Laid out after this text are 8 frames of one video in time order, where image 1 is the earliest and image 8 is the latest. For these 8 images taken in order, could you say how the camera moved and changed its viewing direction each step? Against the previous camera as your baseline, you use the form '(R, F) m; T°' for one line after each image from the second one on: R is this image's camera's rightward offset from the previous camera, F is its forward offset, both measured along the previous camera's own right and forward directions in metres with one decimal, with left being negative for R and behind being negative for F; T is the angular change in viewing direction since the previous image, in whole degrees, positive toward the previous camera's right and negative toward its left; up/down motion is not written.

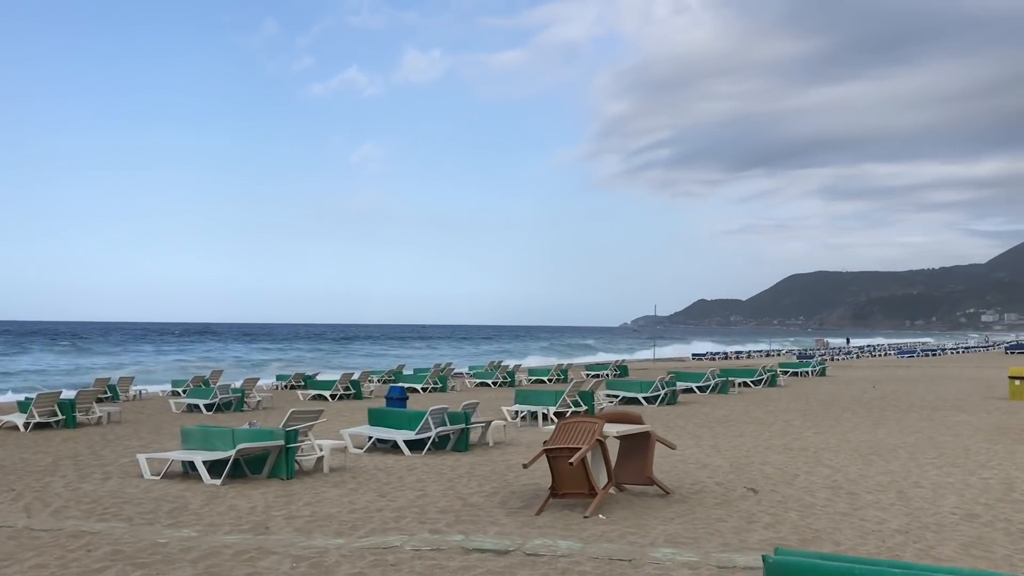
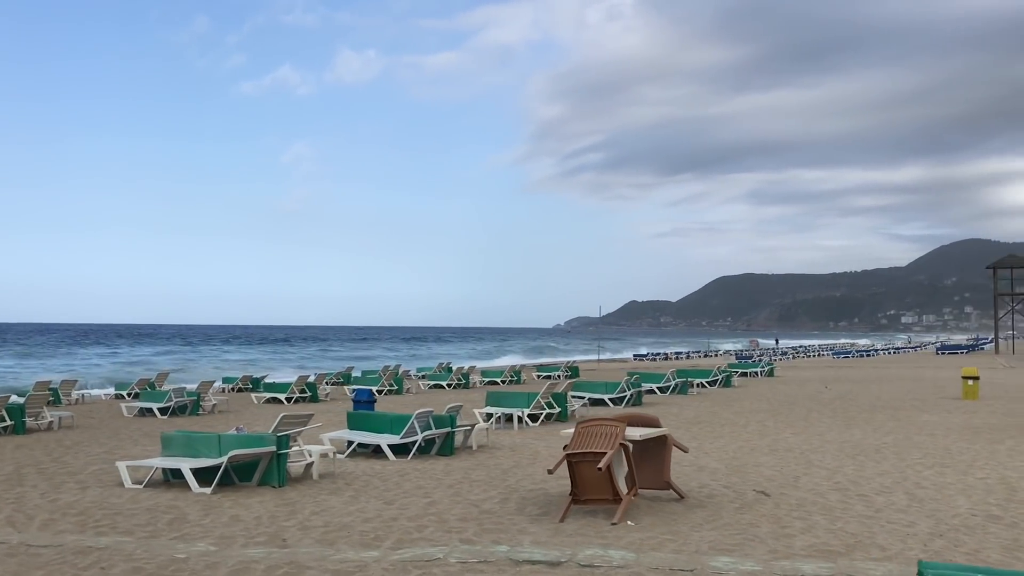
(-0.5, +0.2) m; +4°
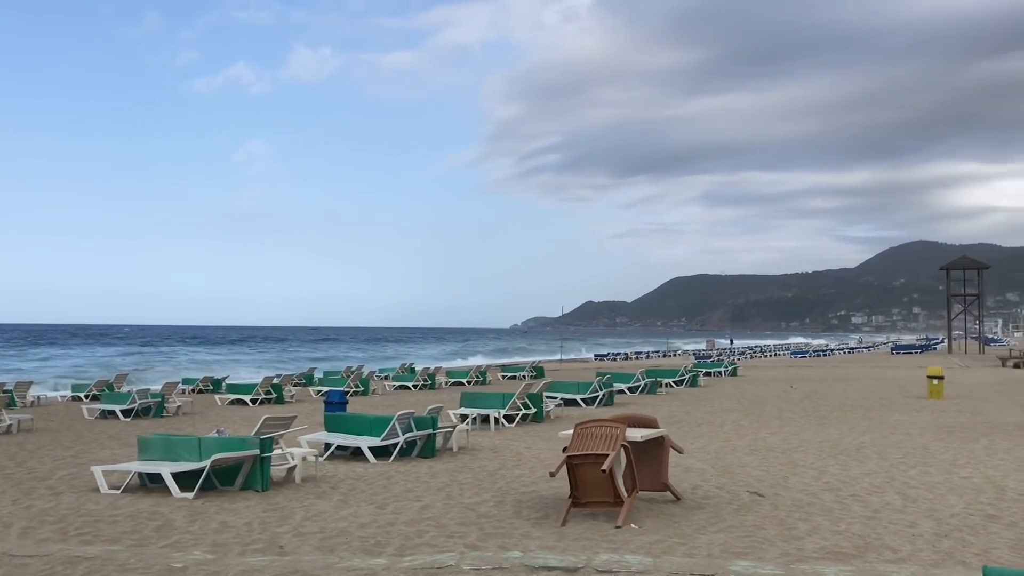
(-0.3, +0.1) m; +3°
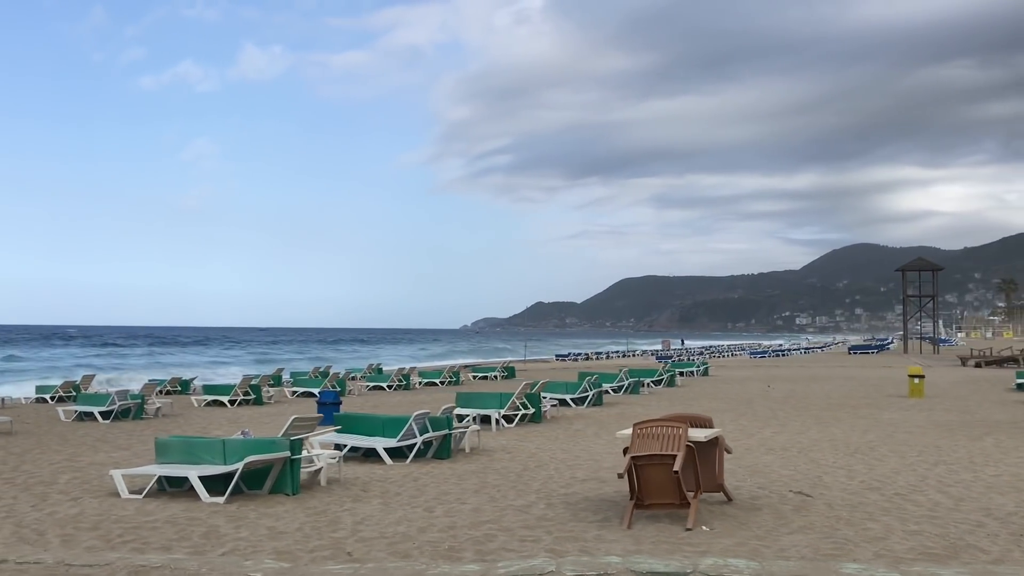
(-0.7, +0.2) m; +3°
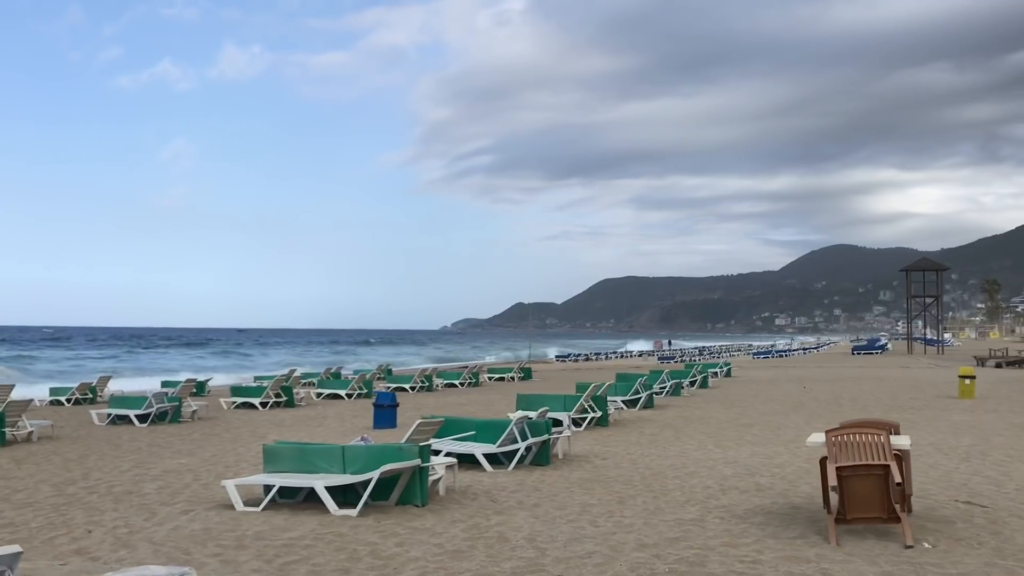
(-1.2, +0.5) m; 0°
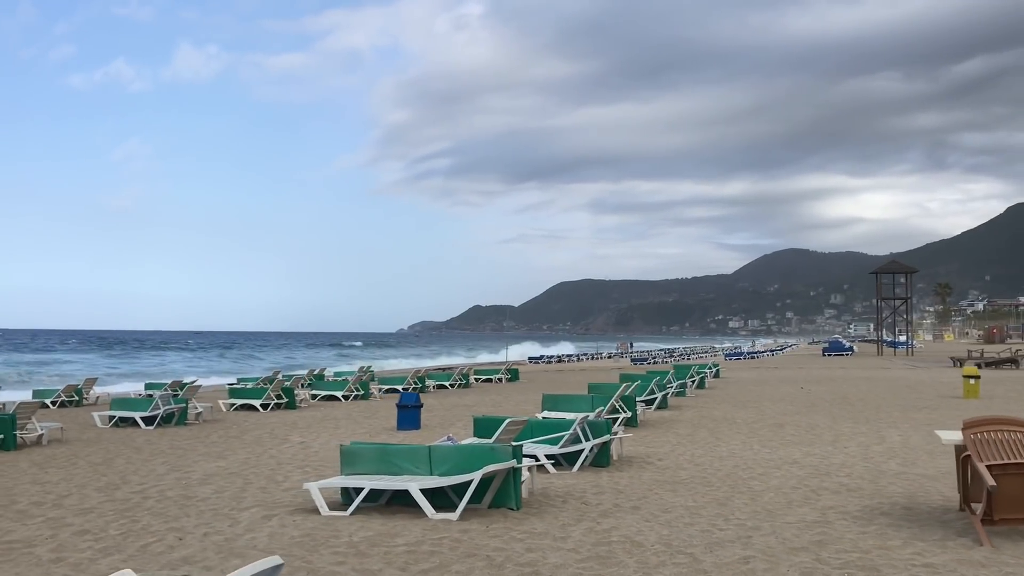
(-1.0, +0.3) m; +2°
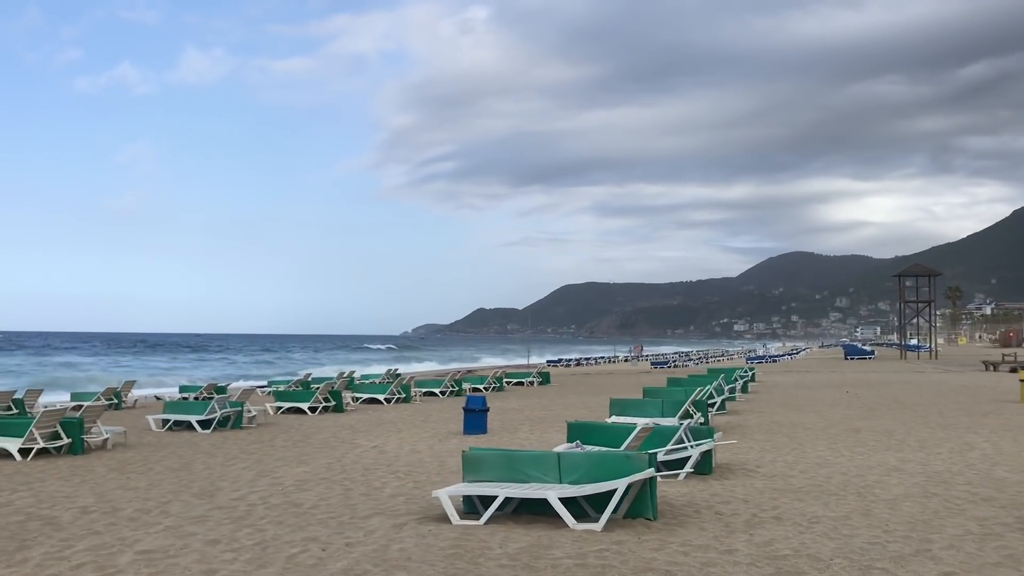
(-0.9, +0.2) m; -1°
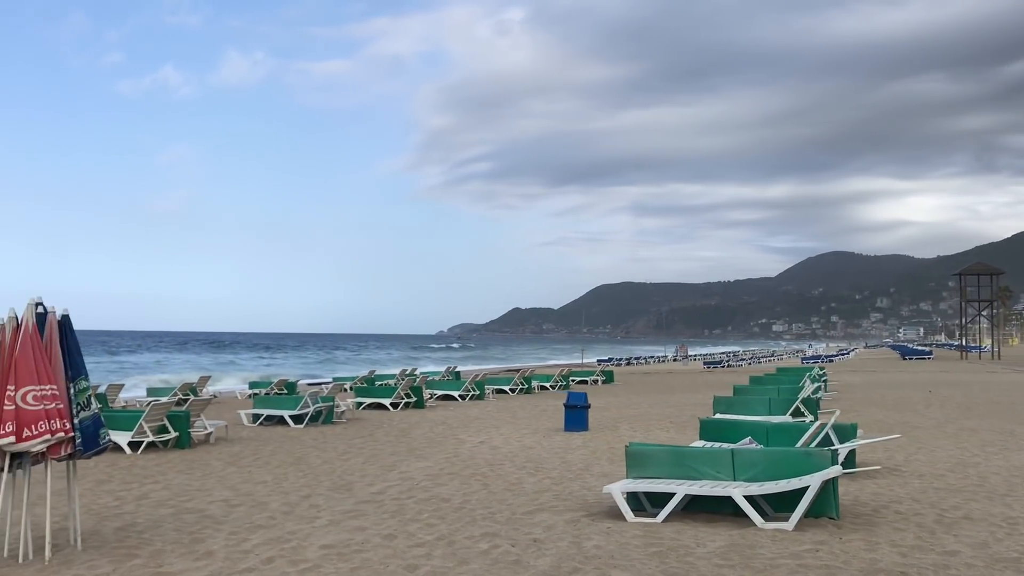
(-0.9, +0.2) m; -3°
